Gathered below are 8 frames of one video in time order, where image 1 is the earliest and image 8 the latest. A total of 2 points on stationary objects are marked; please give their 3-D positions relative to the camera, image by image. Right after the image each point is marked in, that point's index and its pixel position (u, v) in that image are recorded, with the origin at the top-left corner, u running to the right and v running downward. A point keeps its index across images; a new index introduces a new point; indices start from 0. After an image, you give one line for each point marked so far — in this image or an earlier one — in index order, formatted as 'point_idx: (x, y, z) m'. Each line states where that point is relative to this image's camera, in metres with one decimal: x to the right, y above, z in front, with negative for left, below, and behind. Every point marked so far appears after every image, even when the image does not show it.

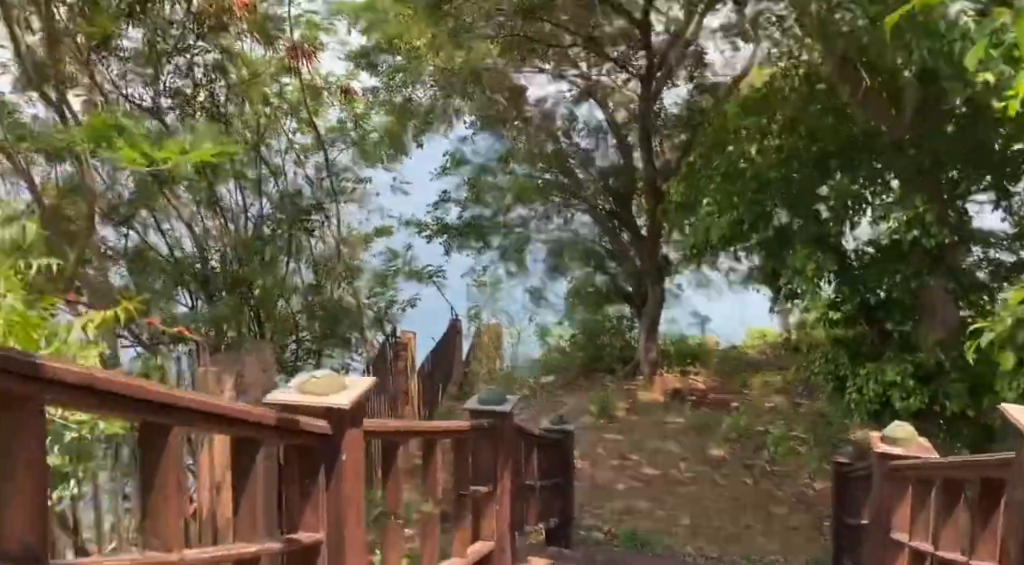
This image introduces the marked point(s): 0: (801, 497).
0: (+2.3, -1.7, +6.7) m
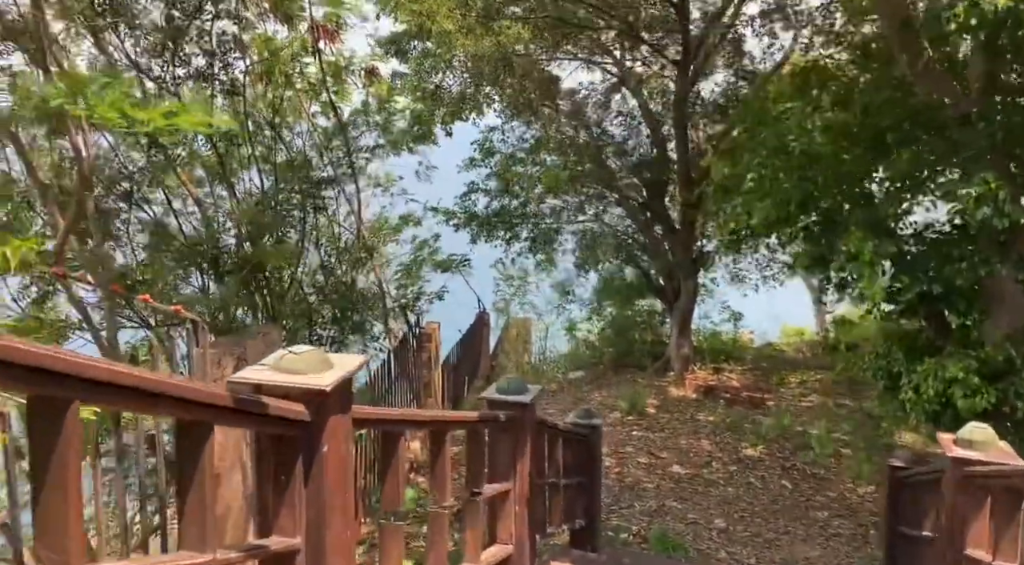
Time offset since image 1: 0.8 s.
0: (+2.5, -1.7, +6.3) m
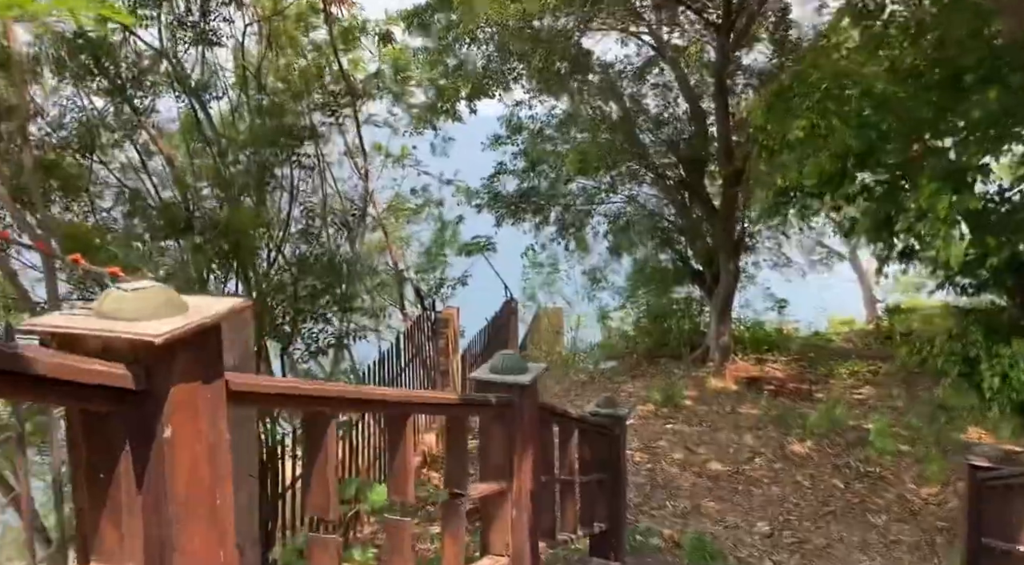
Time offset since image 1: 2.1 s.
0: (+2.7, -1.5, +5.7) m
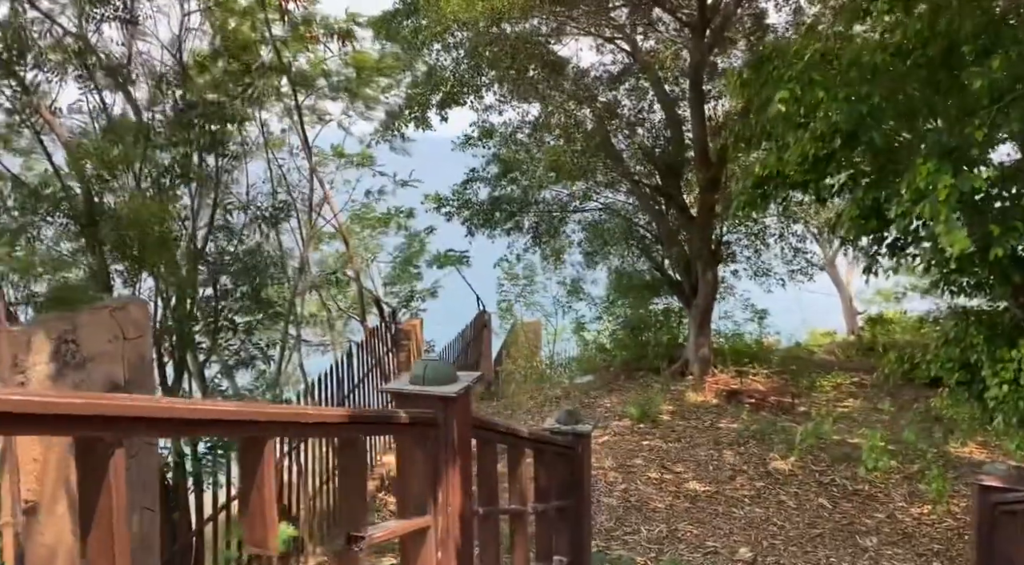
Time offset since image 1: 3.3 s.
0: (+2.4, -1.5, +5.3) m
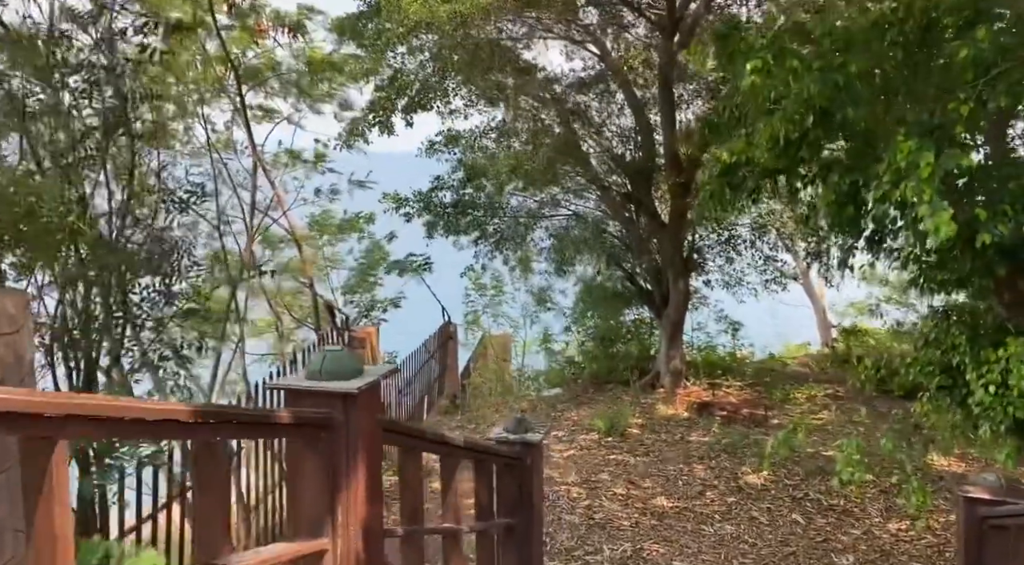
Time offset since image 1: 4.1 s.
0: (+2.2, -1.6, +5.0) m
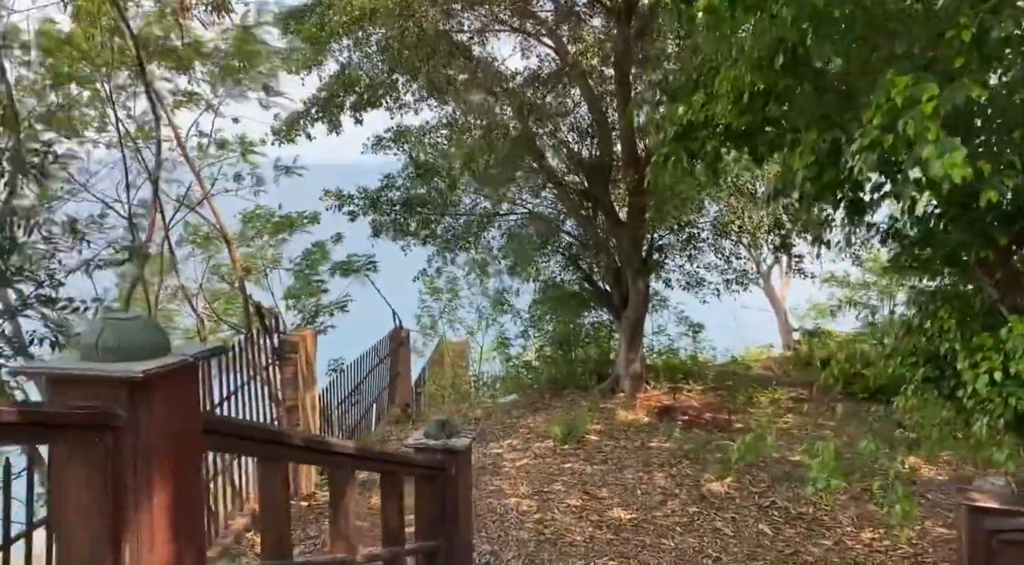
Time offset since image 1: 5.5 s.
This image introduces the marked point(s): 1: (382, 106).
0: (+1.8, -1.5, +4.6) m
1: (-1.4, +1.9, +9.1) m
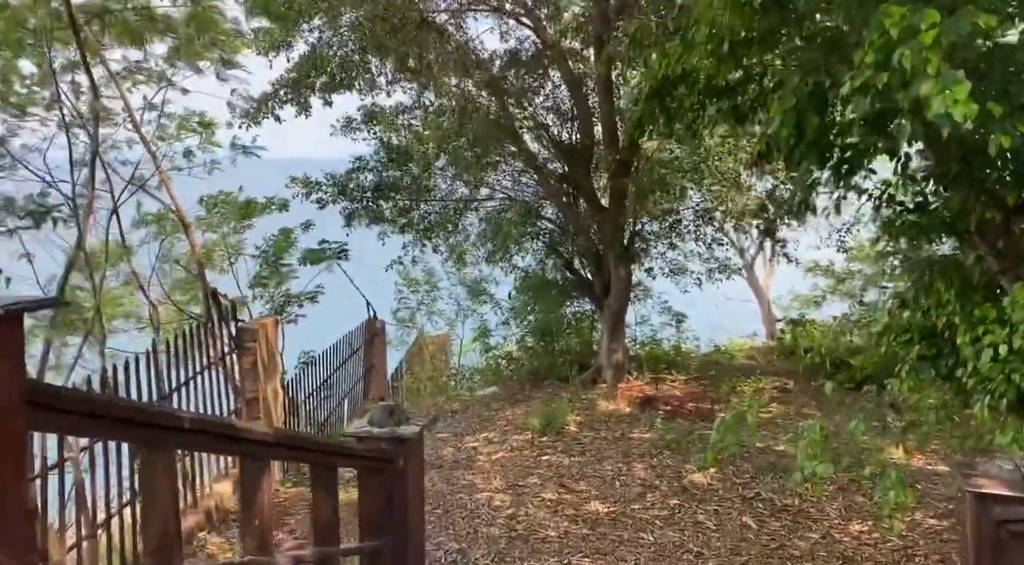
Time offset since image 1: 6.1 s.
0: (+1.7, -1.4, +4.4) m
1: (-1.7, +2.0, +8.8) m
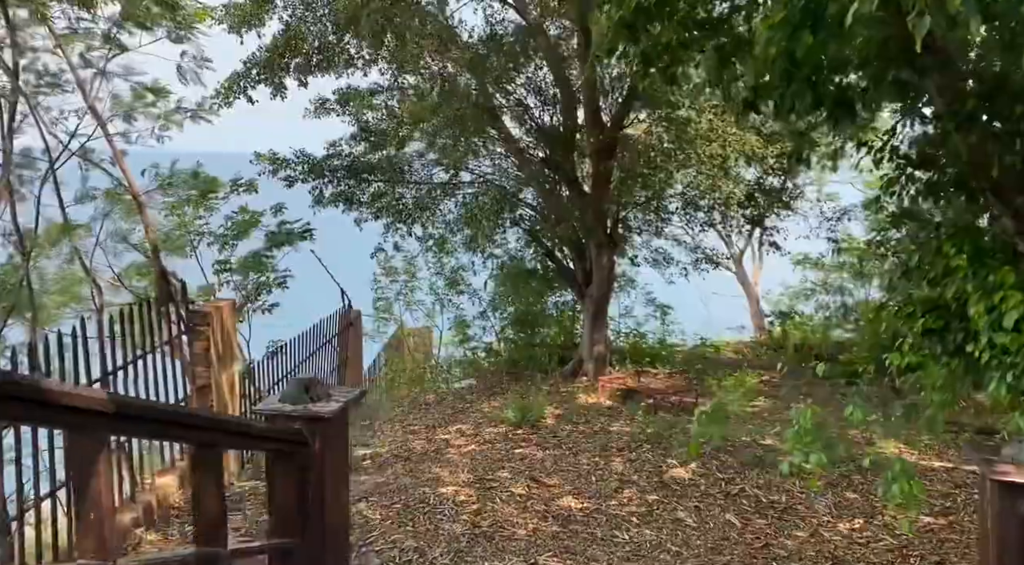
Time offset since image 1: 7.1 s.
0: (+1.5, -1.3, +4.0) m
1: (-1.9, +2.2, +8.5) m
